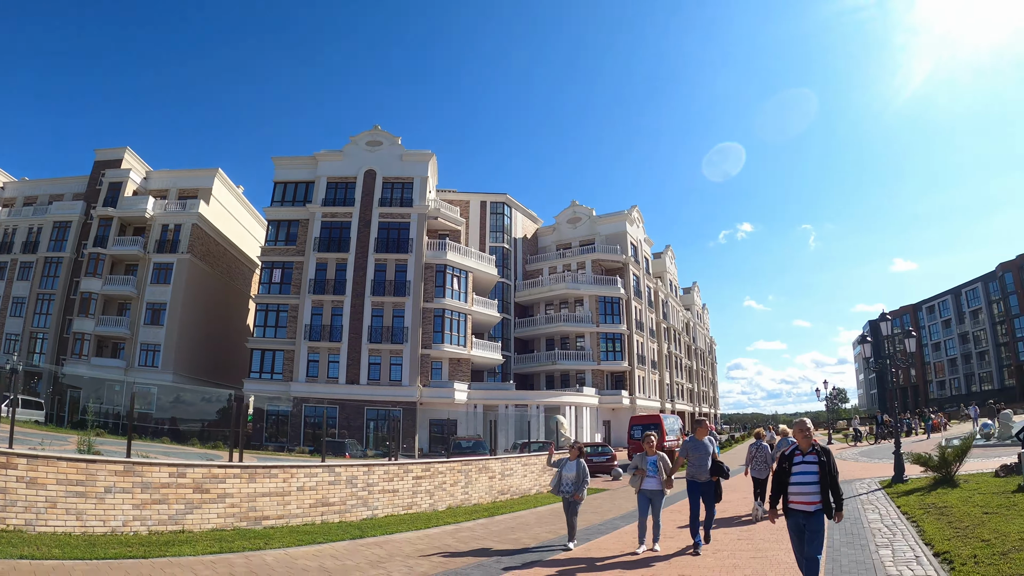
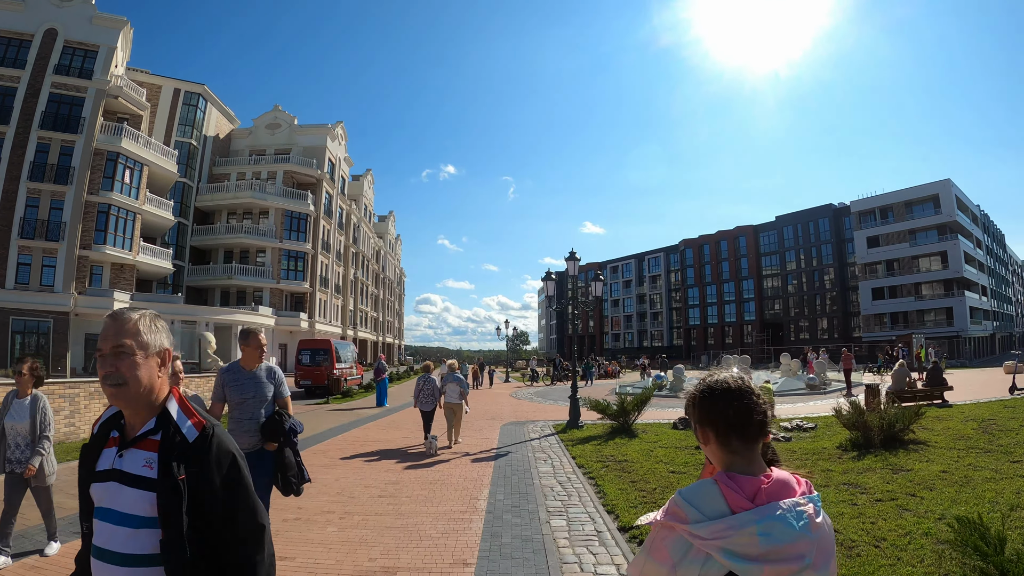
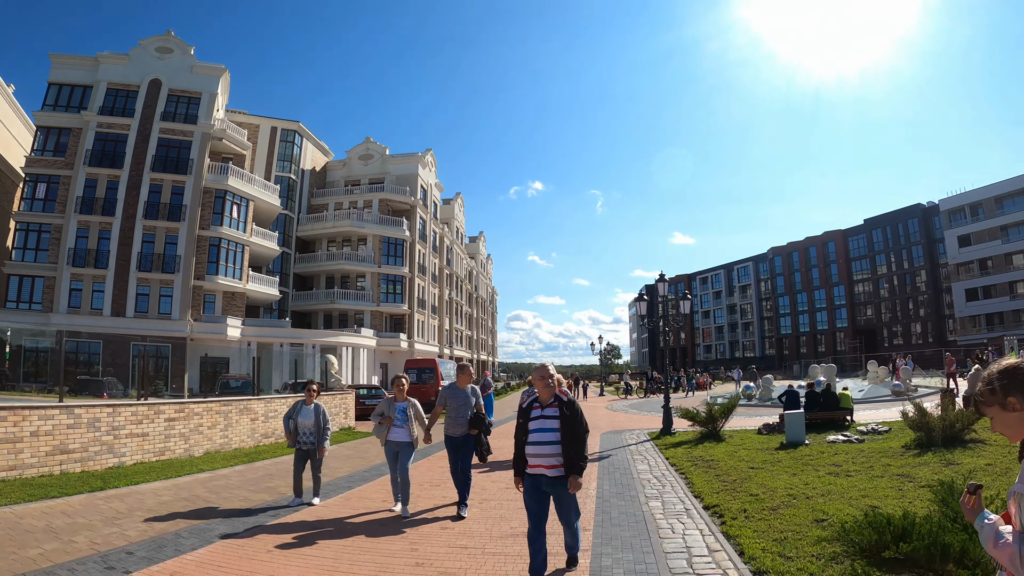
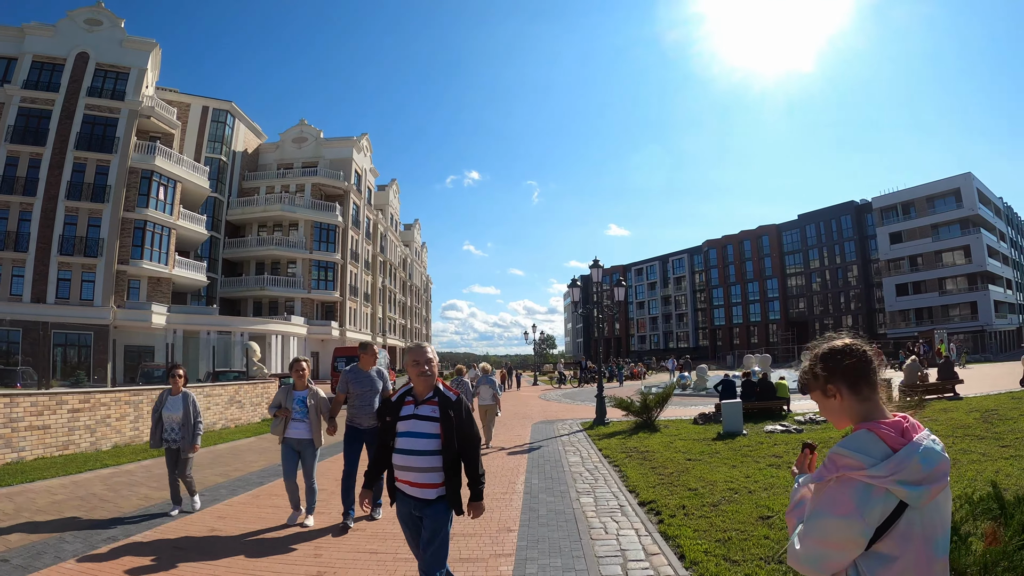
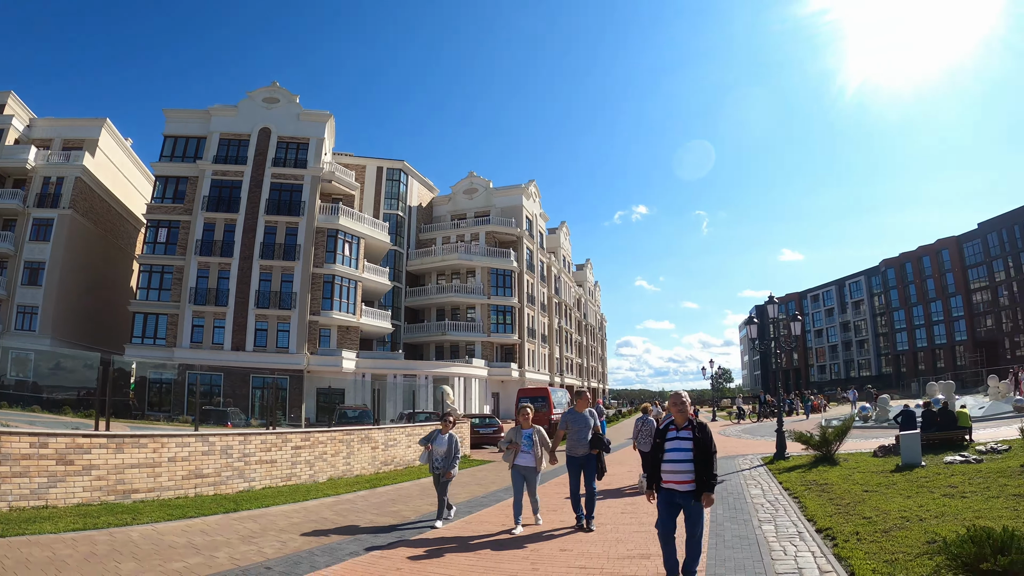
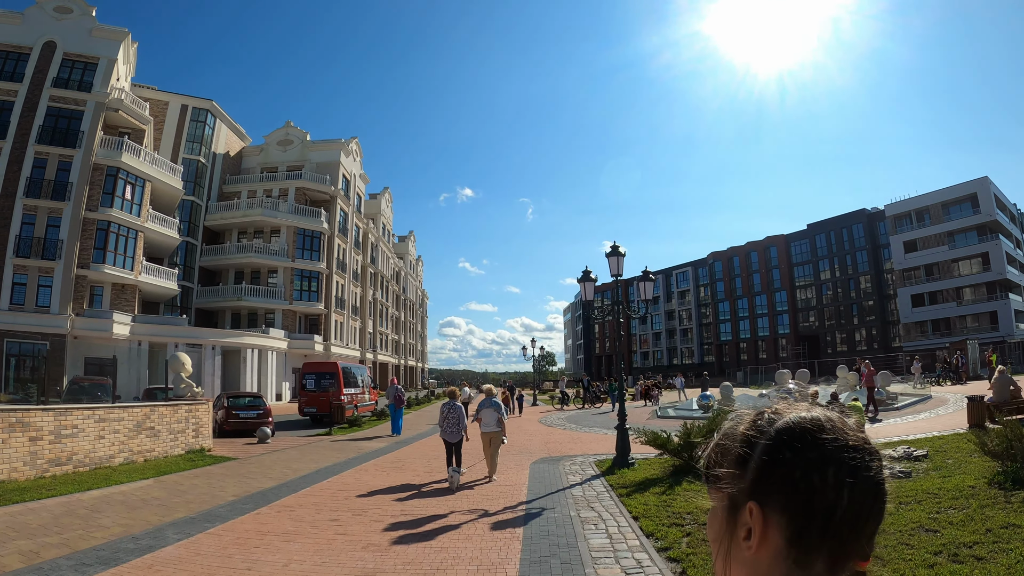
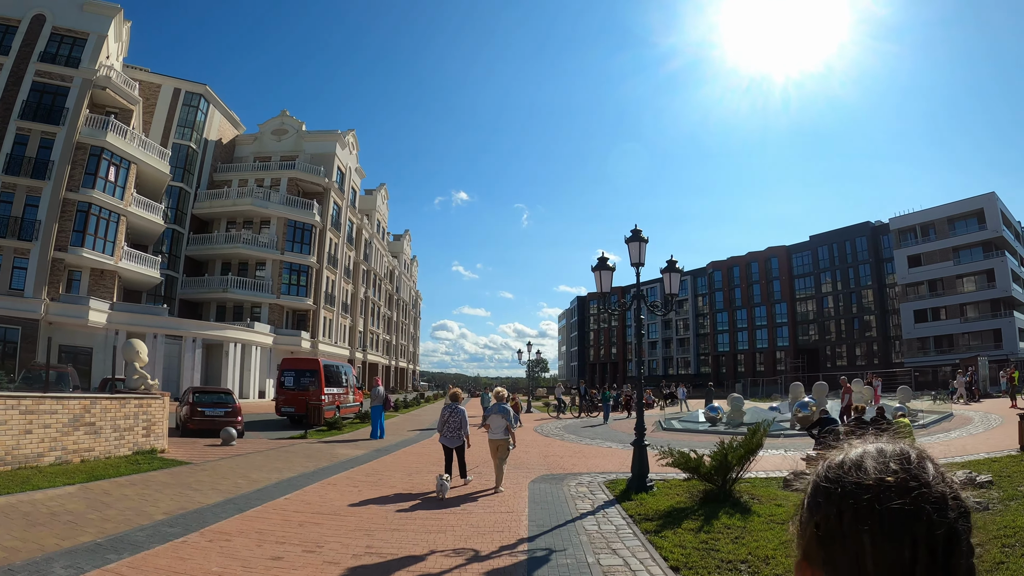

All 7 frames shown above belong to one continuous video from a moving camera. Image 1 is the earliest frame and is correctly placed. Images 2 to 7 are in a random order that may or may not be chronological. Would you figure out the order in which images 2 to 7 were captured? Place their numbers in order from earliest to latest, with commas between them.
5, 3, 4, 2, 6, 7
